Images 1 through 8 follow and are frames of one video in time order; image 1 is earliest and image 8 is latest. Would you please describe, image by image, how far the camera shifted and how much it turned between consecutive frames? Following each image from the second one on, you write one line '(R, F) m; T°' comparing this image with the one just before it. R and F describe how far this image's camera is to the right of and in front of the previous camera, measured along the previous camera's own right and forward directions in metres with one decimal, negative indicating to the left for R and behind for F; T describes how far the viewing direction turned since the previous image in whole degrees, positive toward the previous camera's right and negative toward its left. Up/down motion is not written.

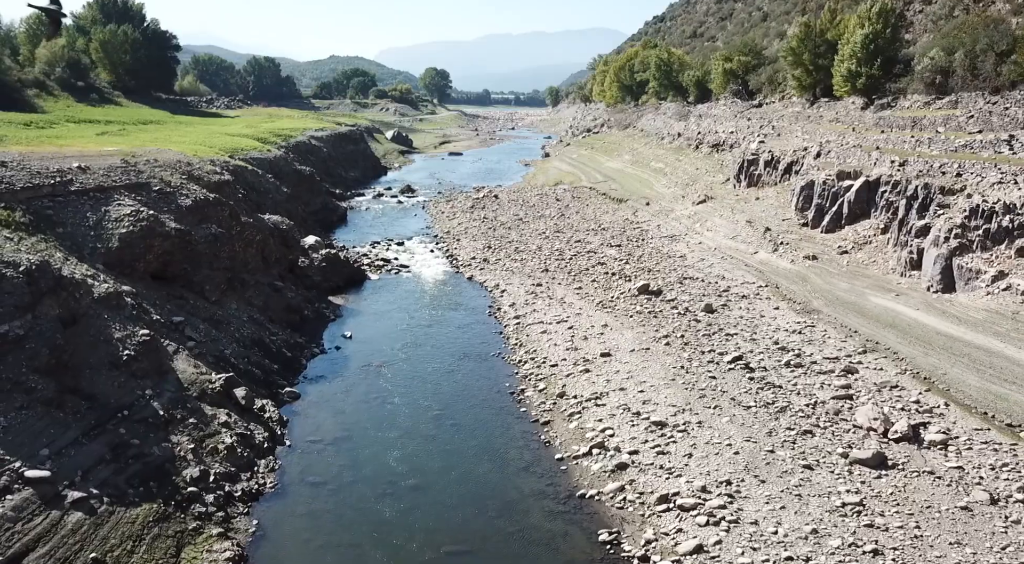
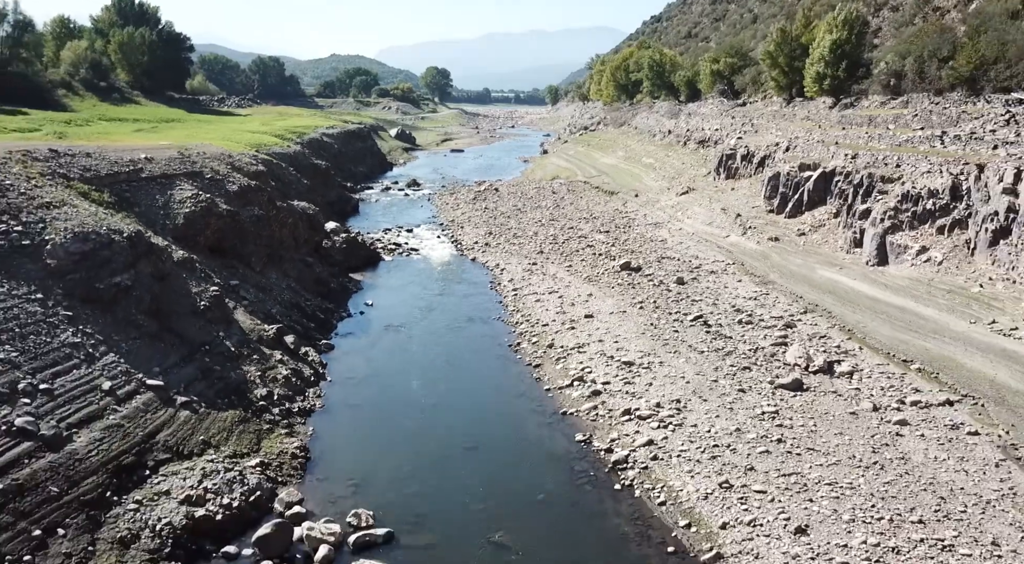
(+0.1, -3.8) m; 0°
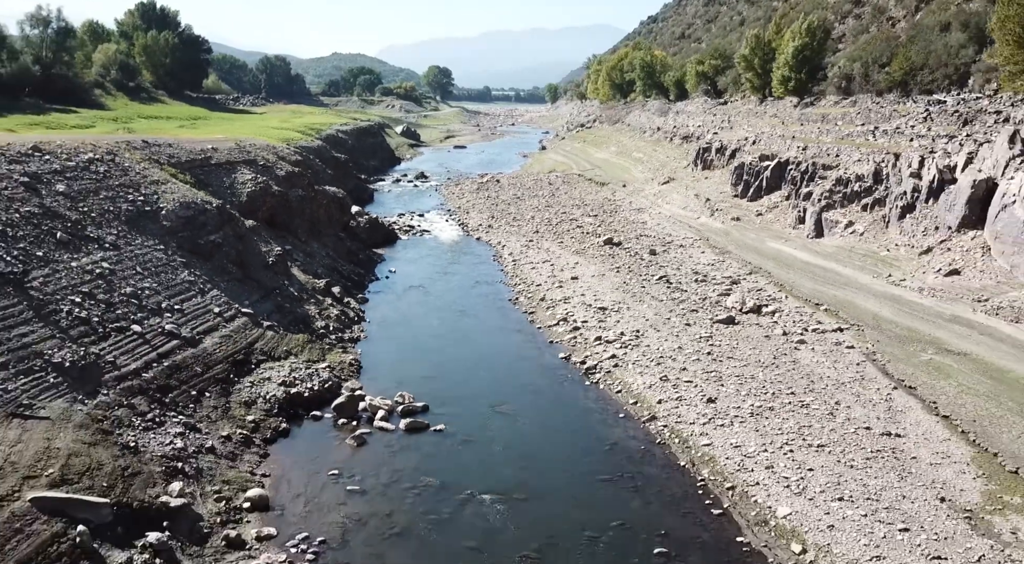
(0.0, -5.3) m; 0°
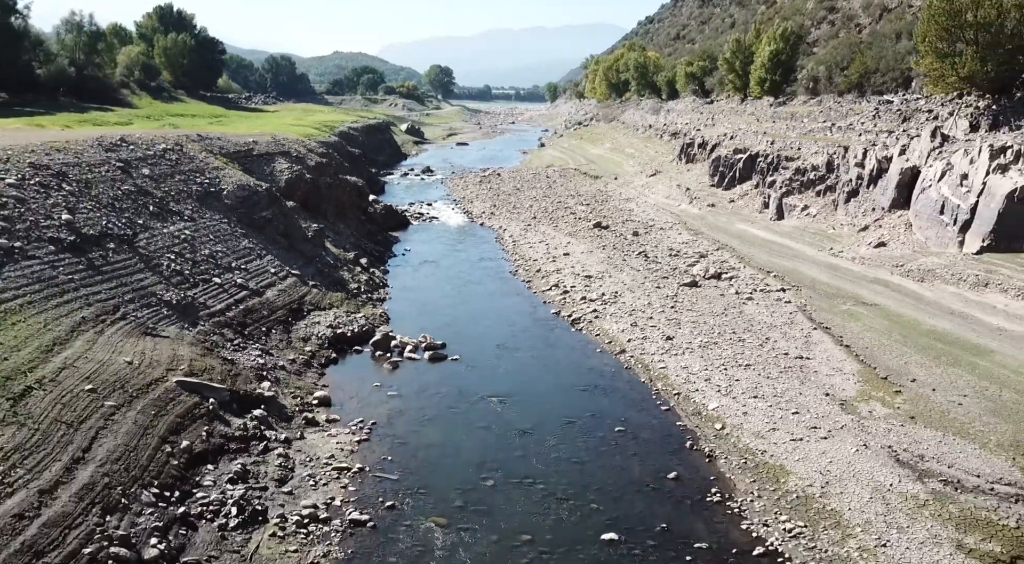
(0.0, -4.6) m; 0°
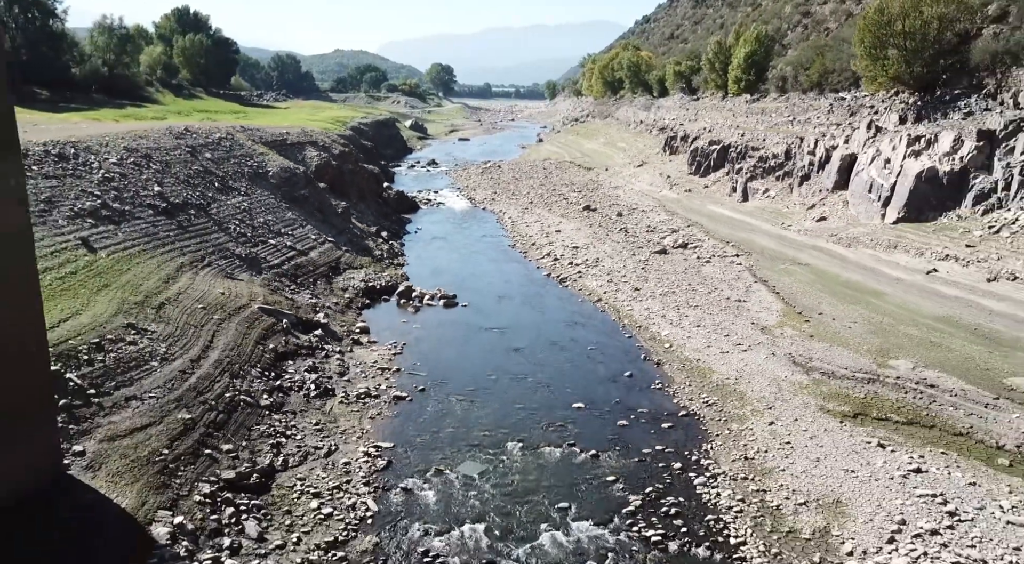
(+0.1, -5.1) m; 0°
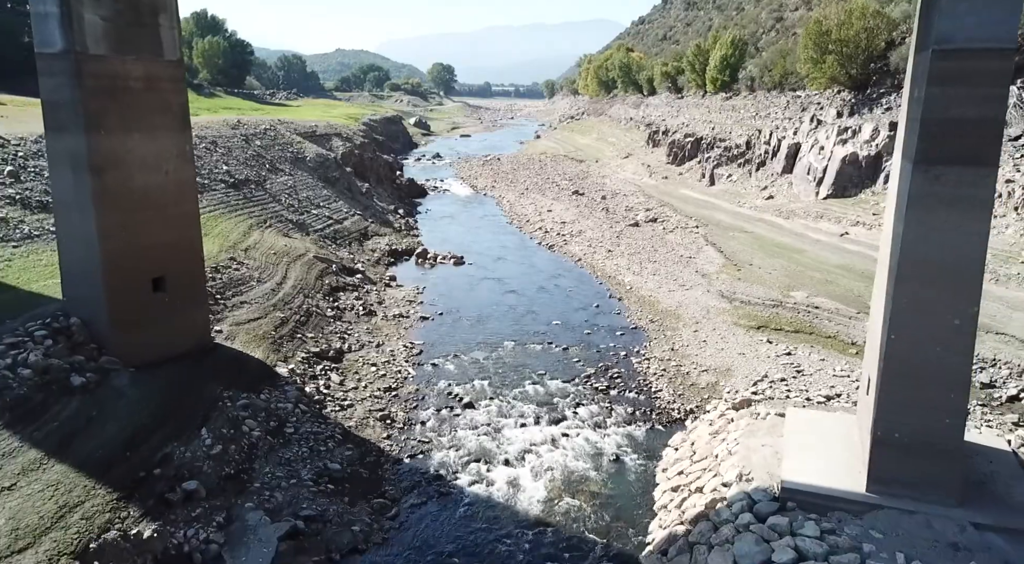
(+0.1, -6.2) m; 0°
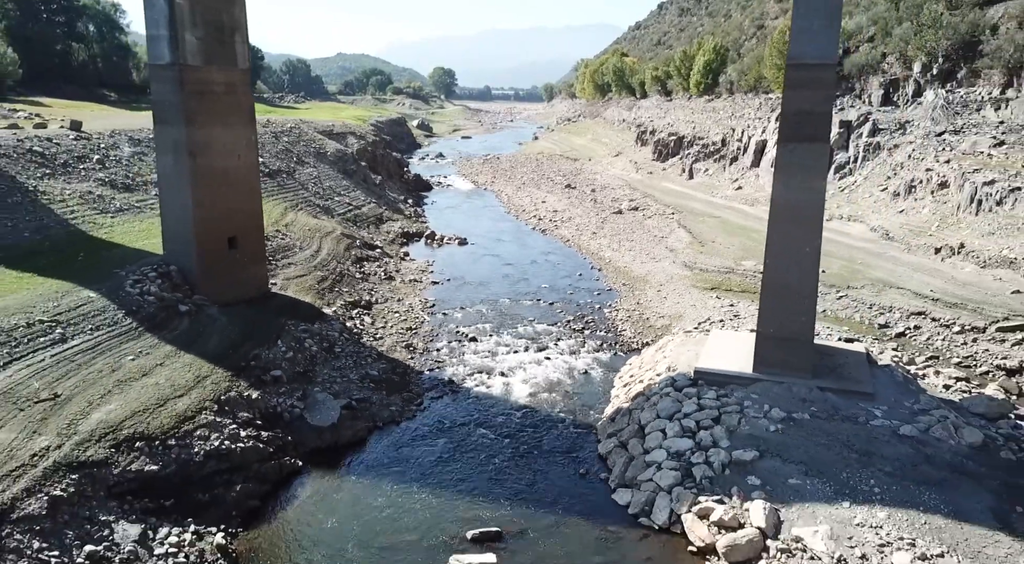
(+0.2, -4.8) m; 0°
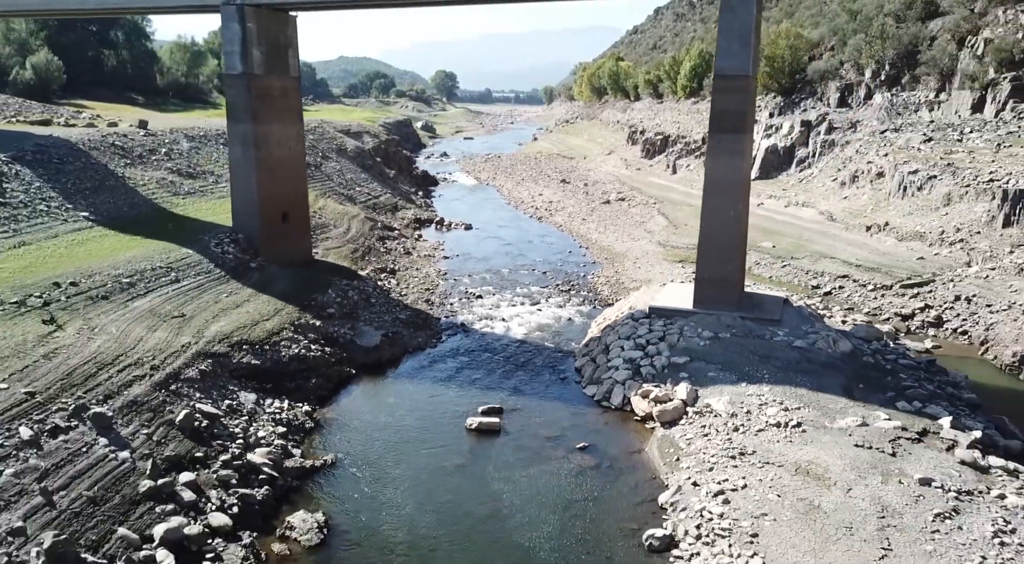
(+0.1, -5.1) m; 0°
